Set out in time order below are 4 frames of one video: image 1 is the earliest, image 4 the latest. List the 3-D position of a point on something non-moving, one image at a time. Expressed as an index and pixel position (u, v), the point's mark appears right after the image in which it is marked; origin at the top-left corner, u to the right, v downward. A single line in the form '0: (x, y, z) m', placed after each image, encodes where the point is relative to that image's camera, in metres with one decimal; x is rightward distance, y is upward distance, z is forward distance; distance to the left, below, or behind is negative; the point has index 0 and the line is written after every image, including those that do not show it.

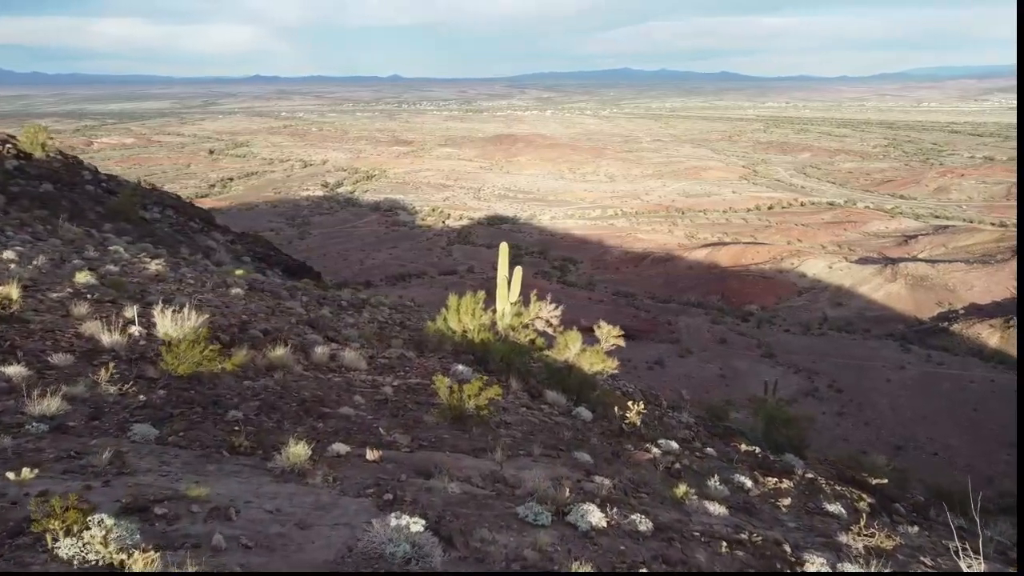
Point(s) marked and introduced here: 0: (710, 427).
0: (+2.1, -1.5, +8.6) m
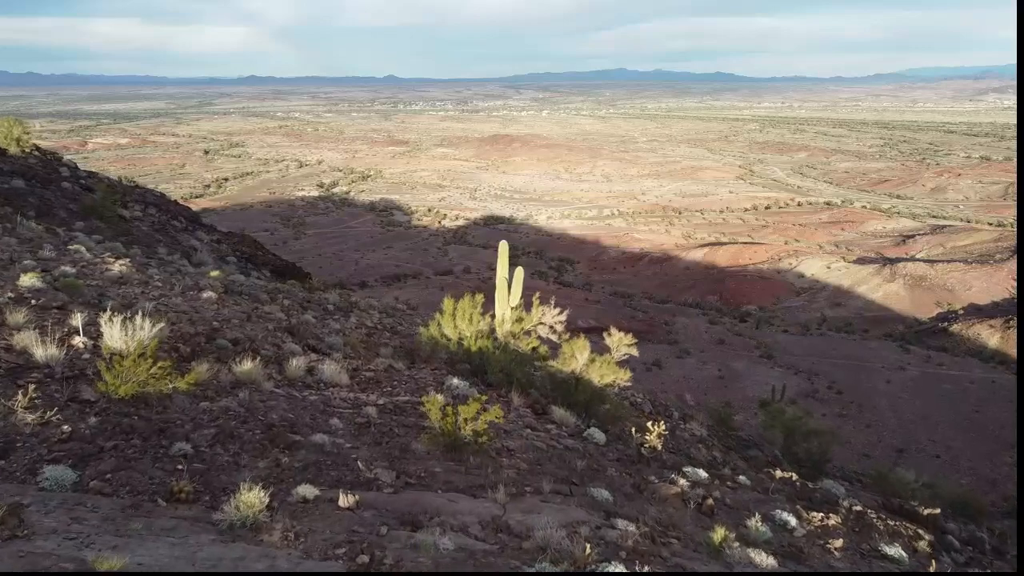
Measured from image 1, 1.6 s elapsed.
0: (+2.1, -1.5, +8.0) m
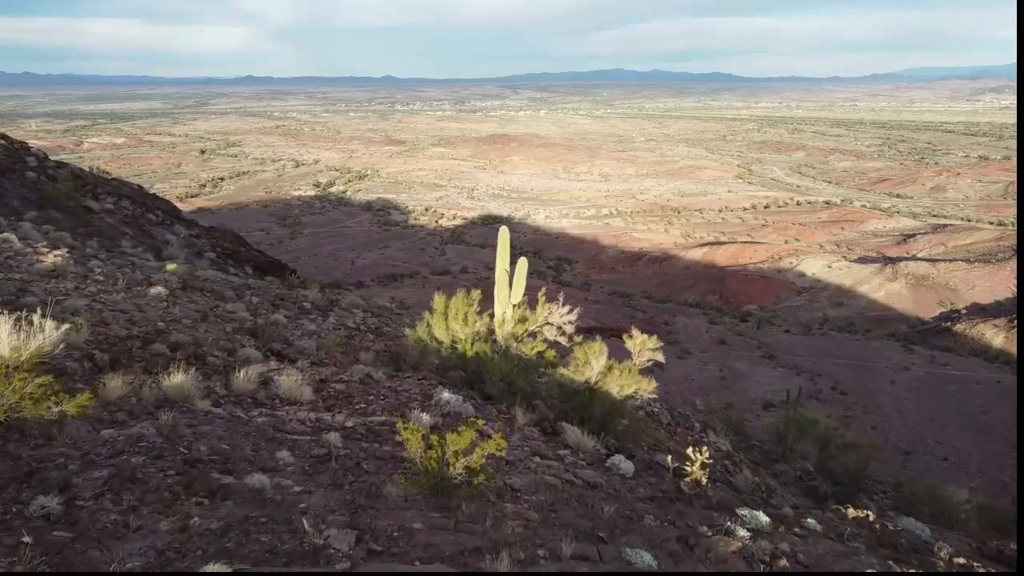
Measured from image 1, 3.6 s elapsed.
0: (+2.1, -1.5, +7.1) m
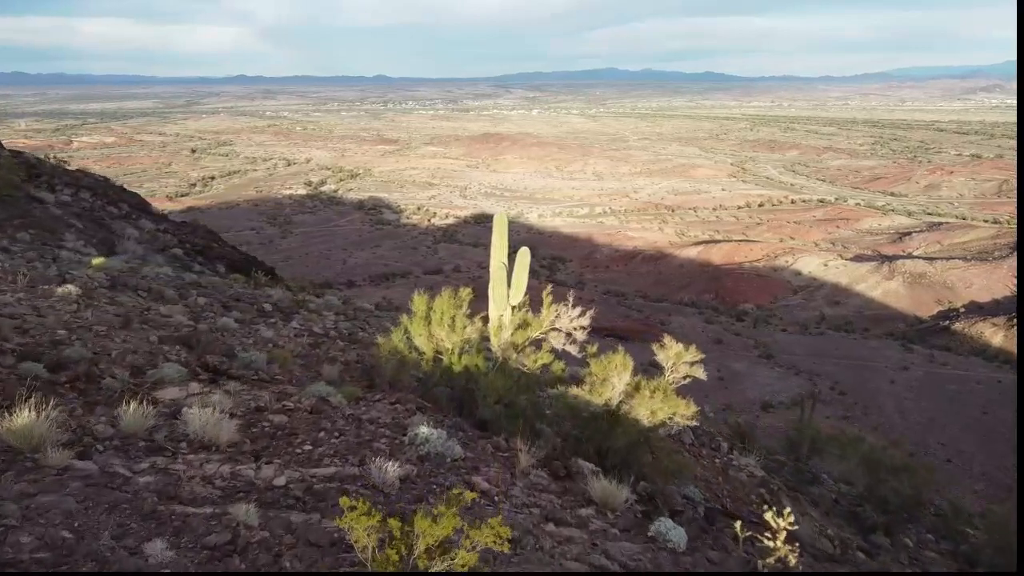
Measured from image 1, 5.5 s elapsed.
0: (+2.1, -1.5, +6.0) m
